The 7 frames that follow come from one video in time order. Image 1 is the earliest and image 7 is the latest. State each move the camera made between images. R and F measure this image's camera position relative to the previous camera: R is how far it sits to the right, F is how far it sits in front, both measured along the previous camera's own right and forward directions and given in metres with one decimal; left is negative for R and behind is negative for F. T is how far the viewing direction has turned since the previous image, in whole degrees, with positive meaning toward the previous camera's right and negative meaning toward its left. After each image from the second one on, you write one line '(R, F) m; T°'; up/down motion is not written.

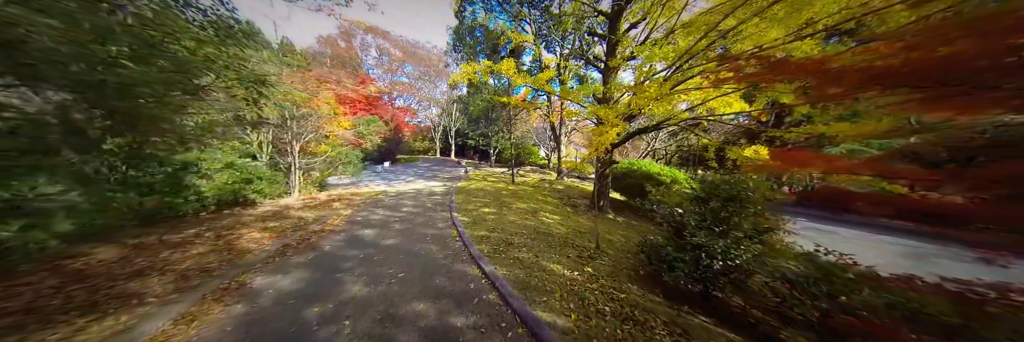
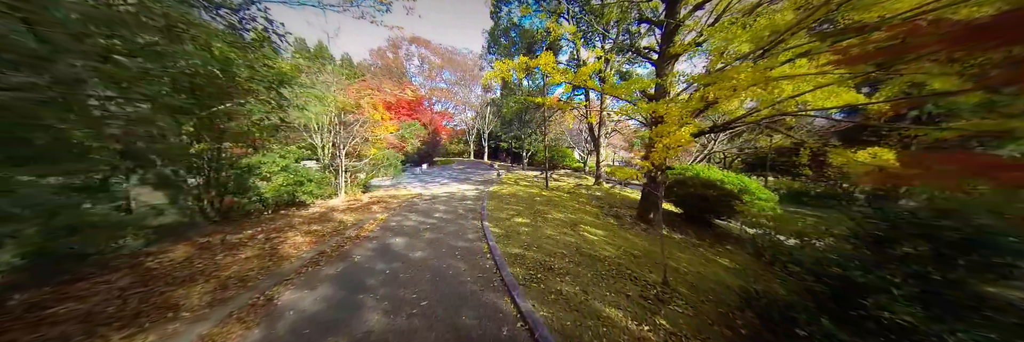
(-0.1, +0.5) m; -8°
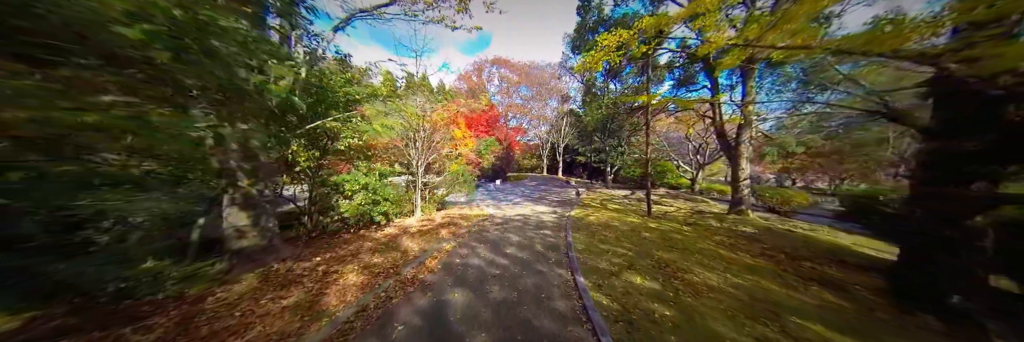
(-0.6, +1.5) m; -19°
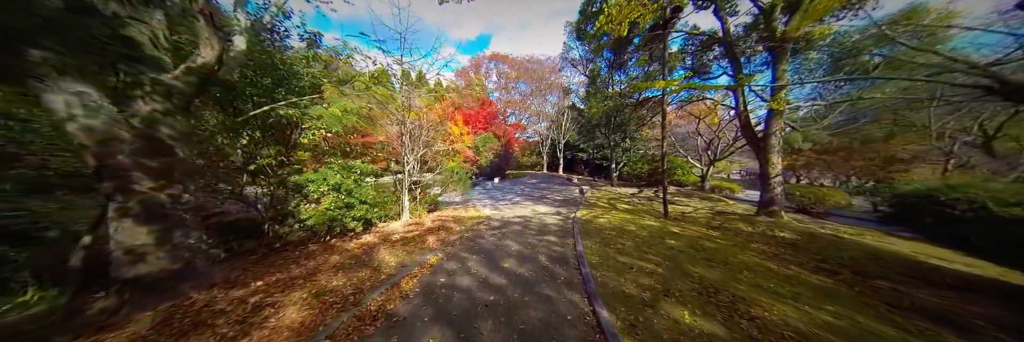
(0.0, +0.9) m; 0°
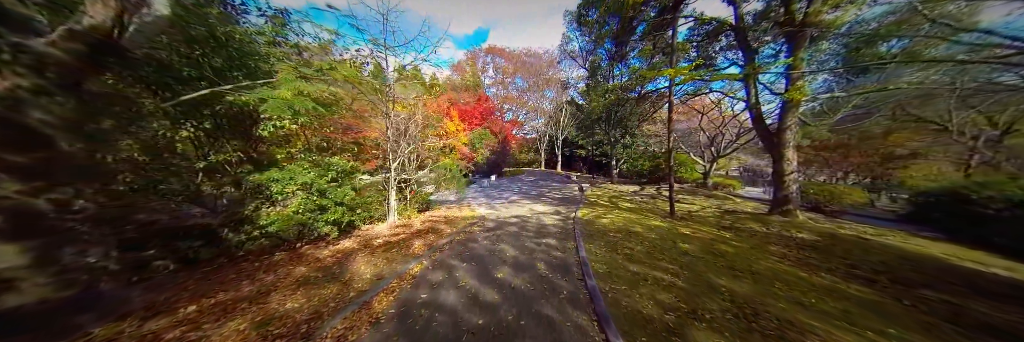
(0.0, +0.5) m; +1°
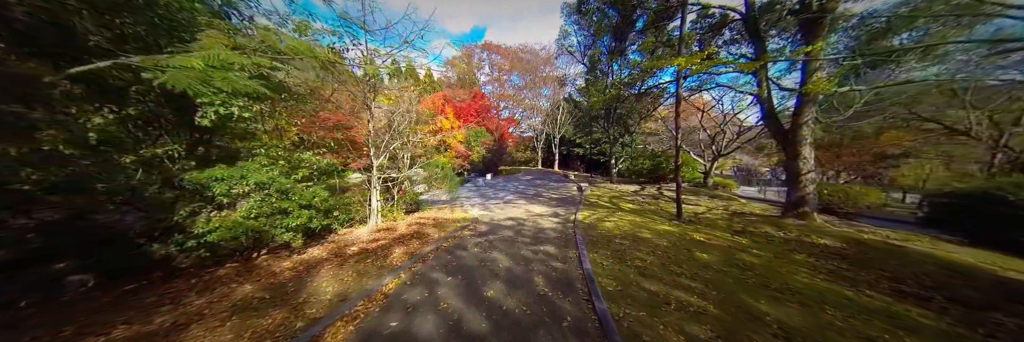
(0.0, +0.6) m; +1°
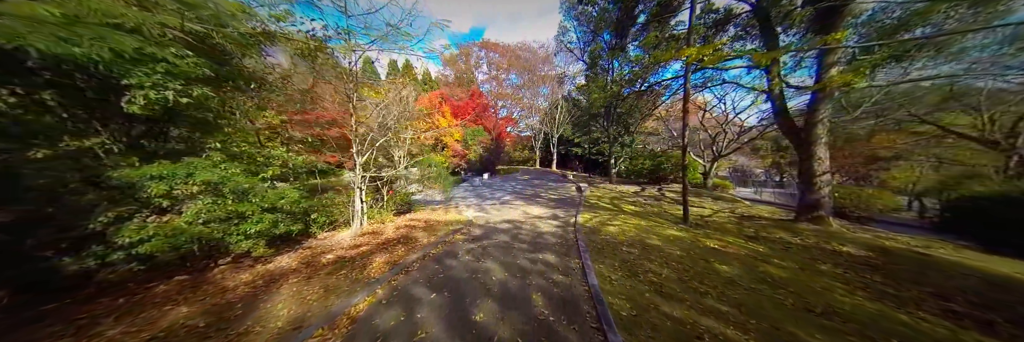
(0.0, +0.5) m; +1°
